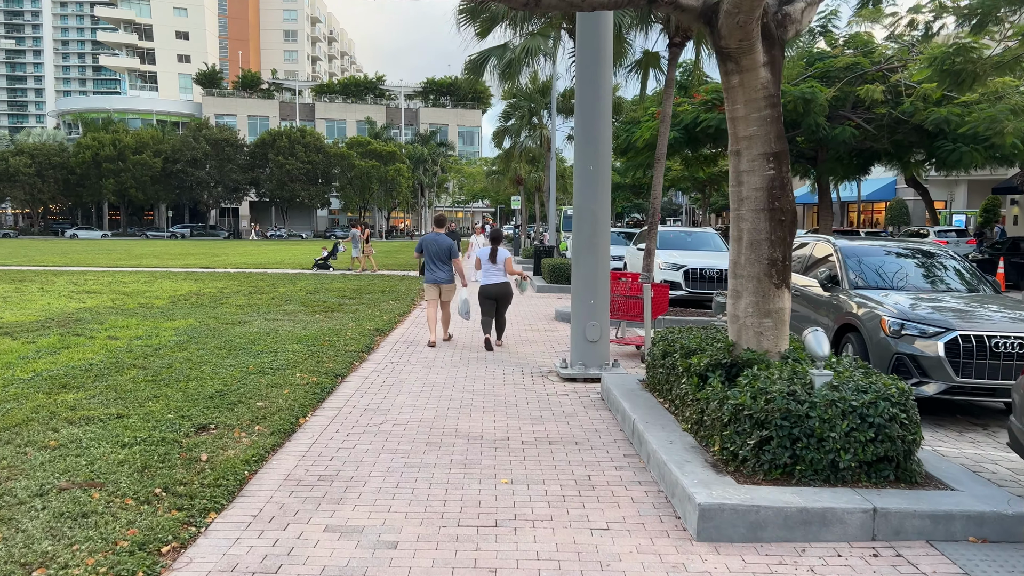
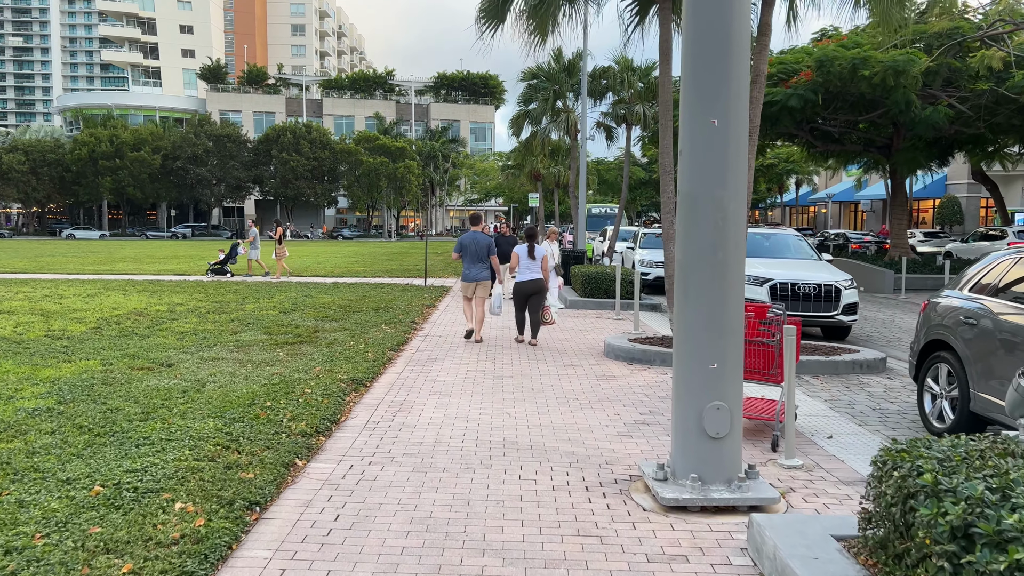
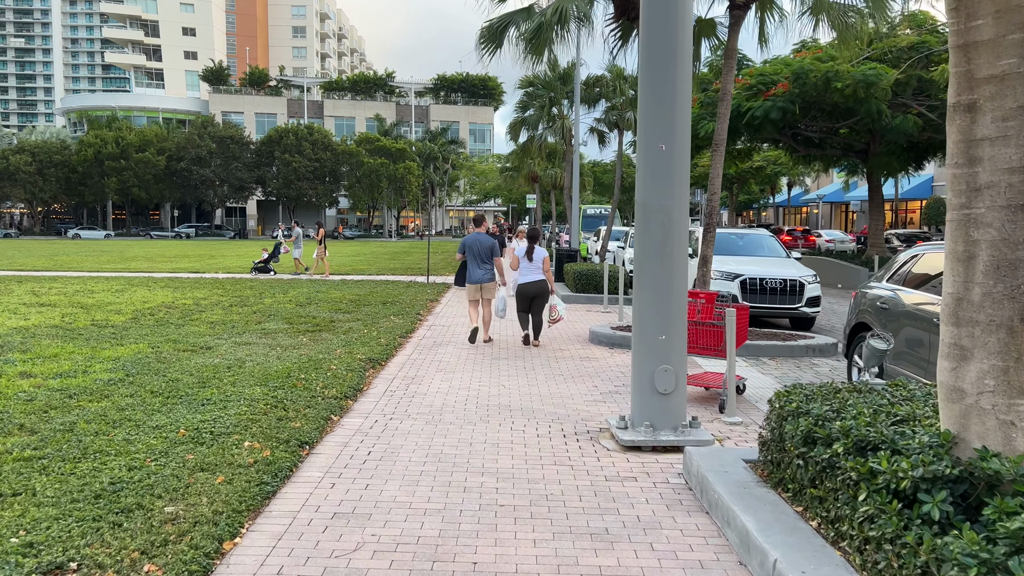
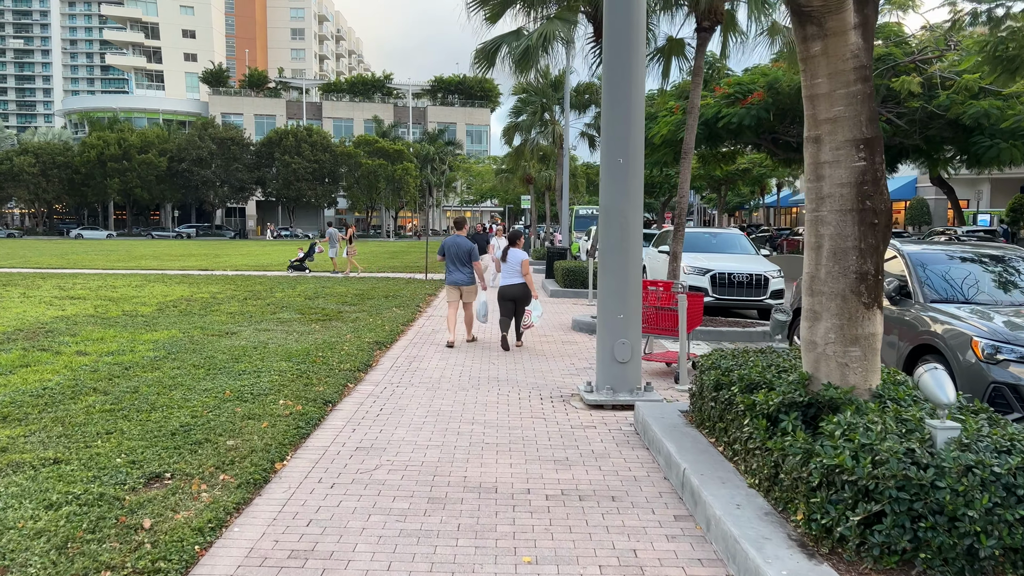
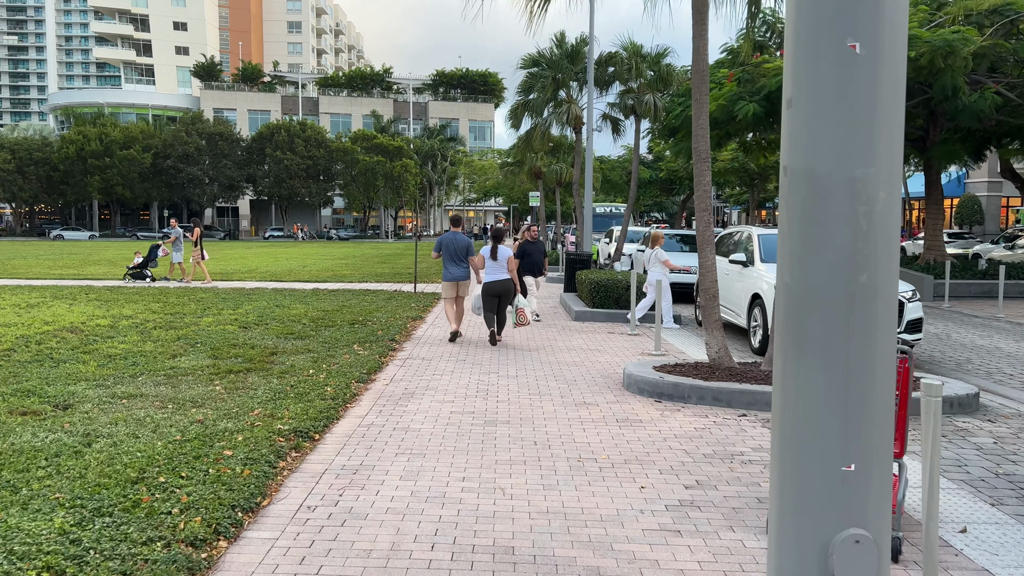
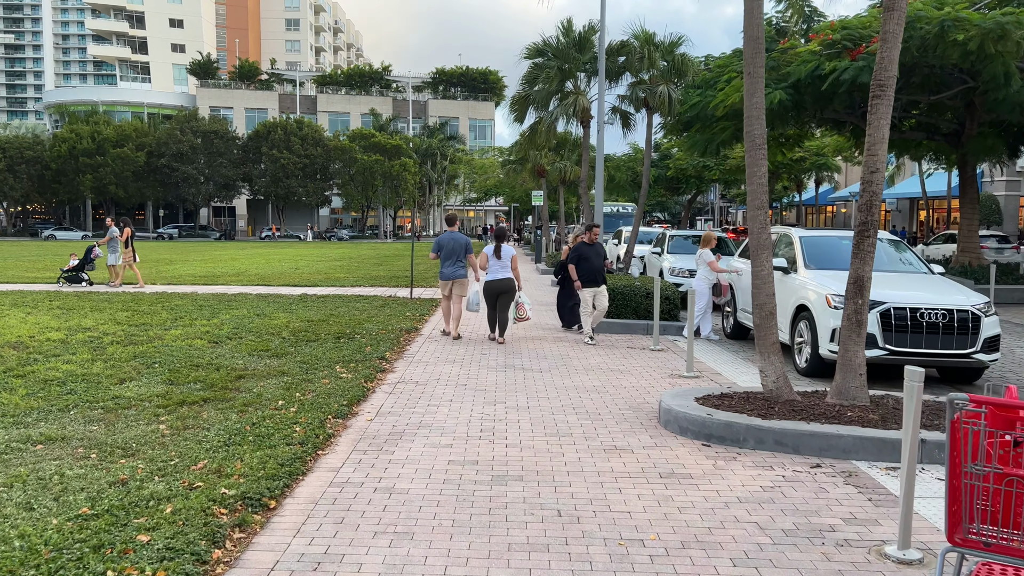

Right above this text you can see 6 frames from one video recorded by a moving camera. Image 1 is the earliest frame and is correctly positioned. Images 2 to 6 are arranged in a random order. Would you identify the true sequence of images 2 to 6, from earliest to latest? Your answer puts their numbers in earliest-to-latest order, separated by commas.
4, 3, 2, 5, 6
